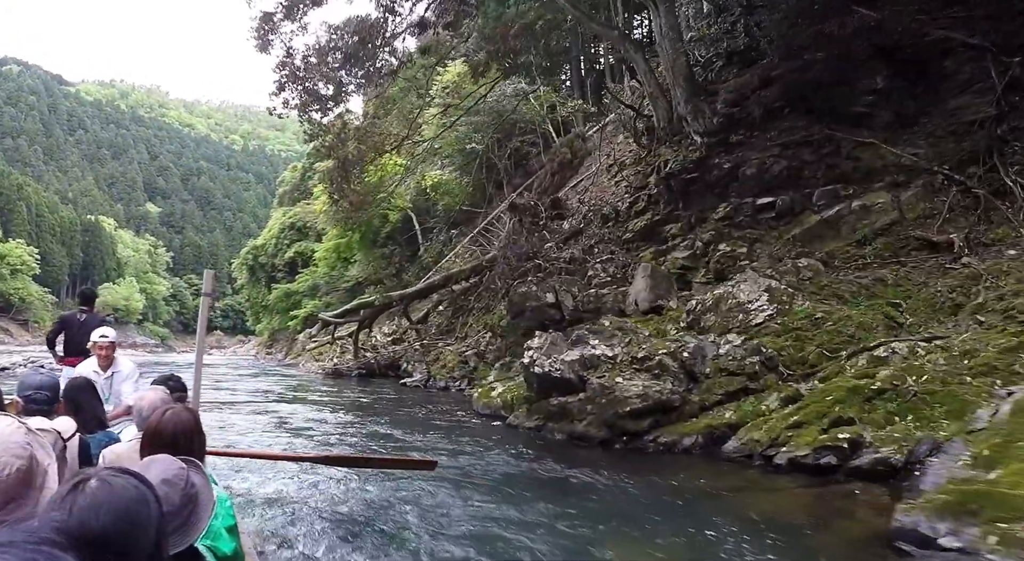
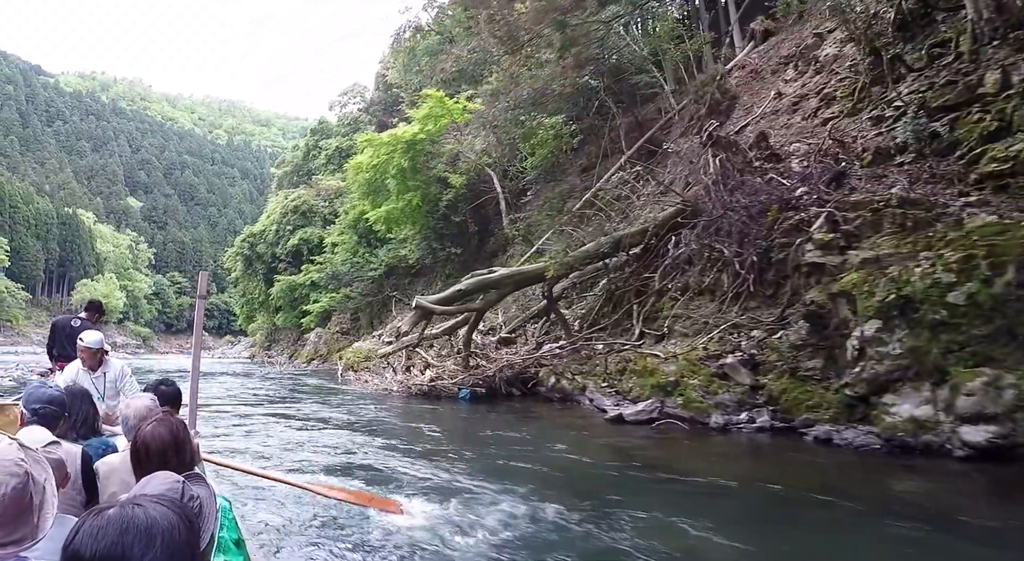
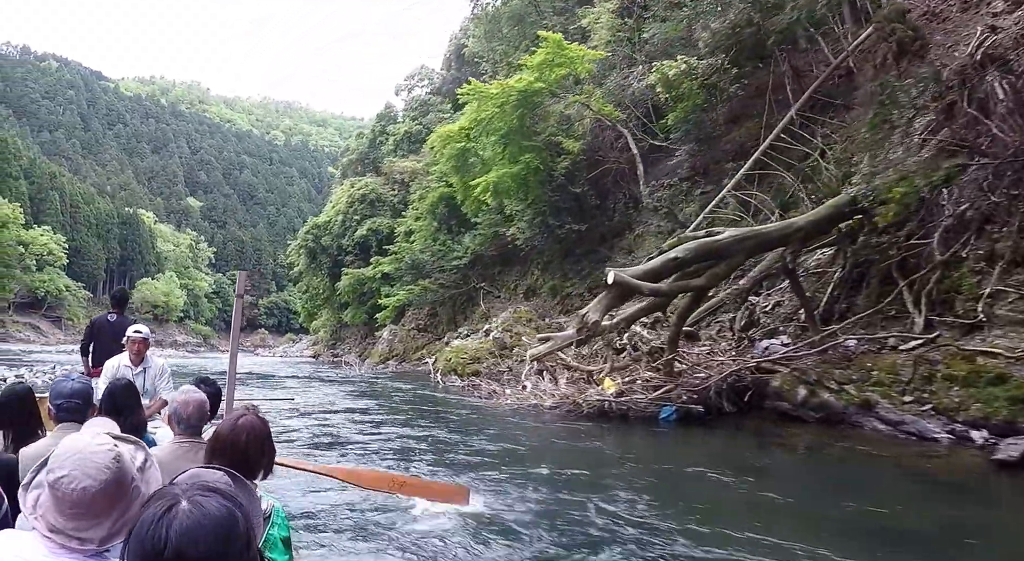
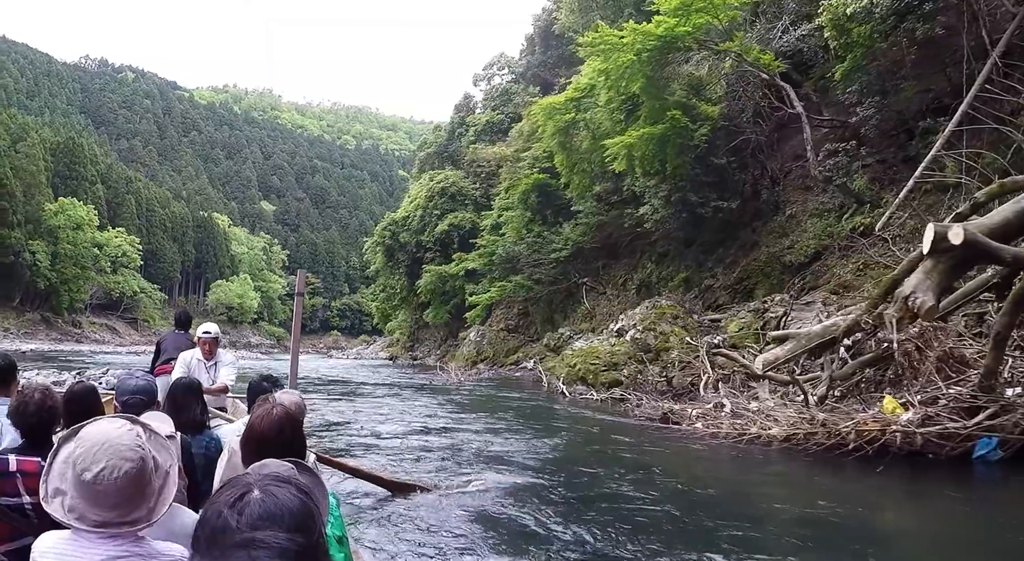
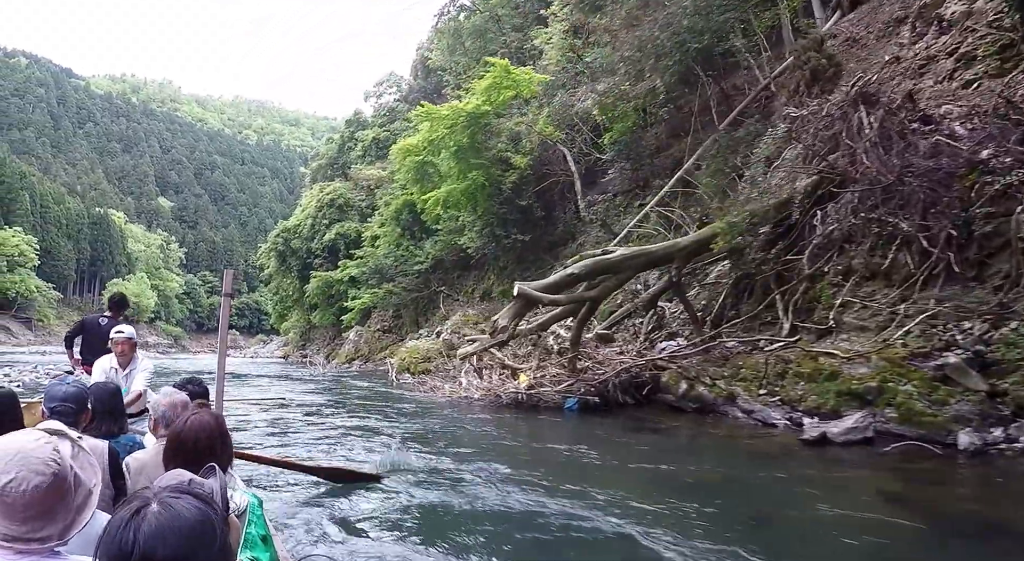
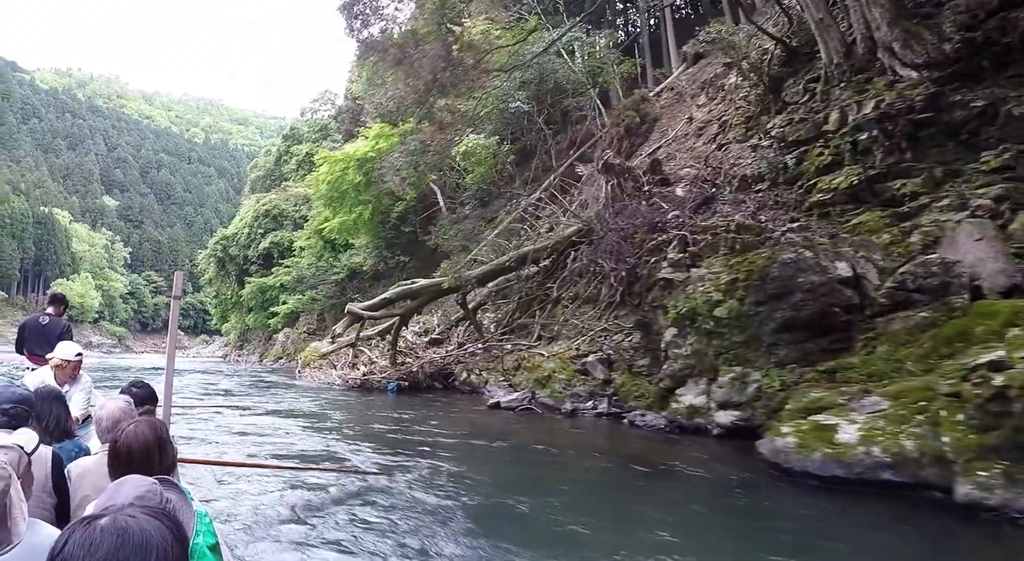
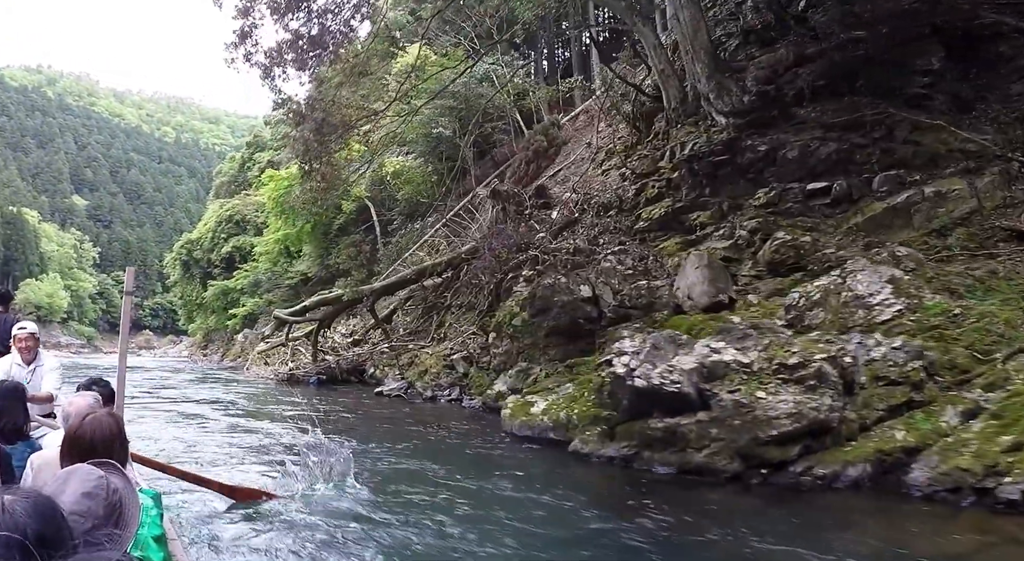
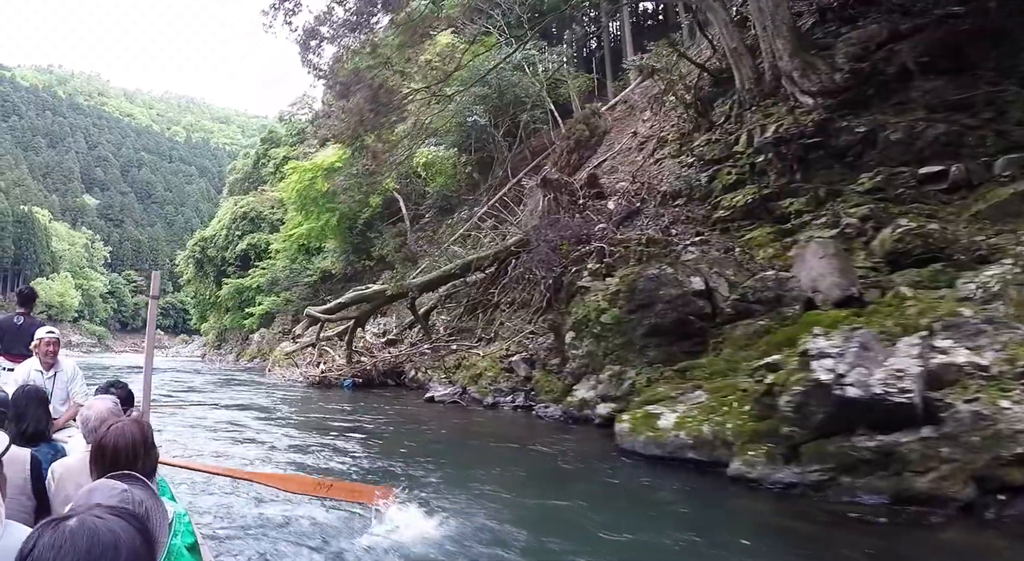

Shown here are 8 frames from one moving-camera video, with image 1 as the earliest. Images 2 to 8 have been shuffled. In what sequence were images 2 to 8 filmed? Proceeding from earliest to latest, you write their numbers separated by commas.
7, 8, 6, 2, 5, 3, 4
